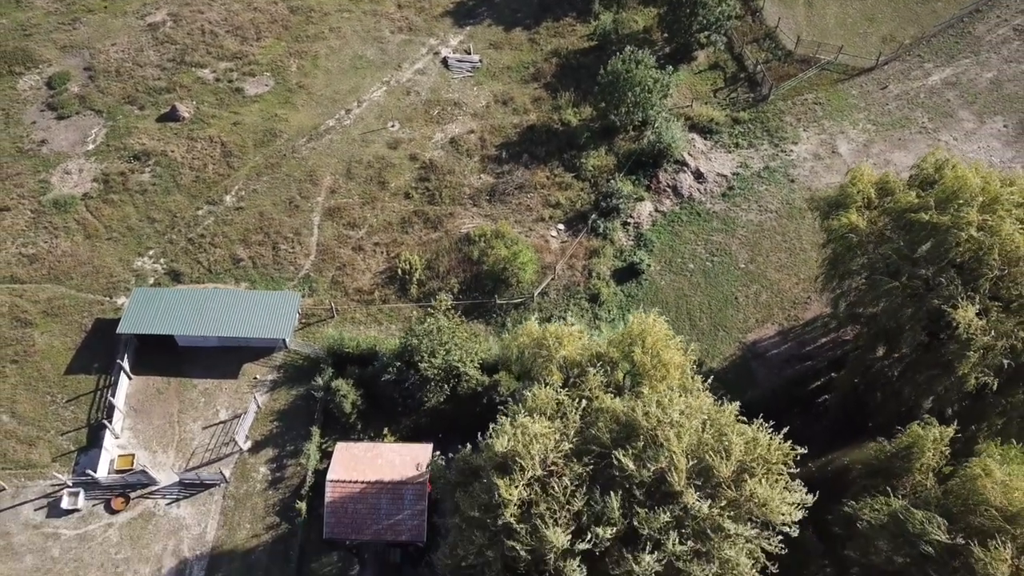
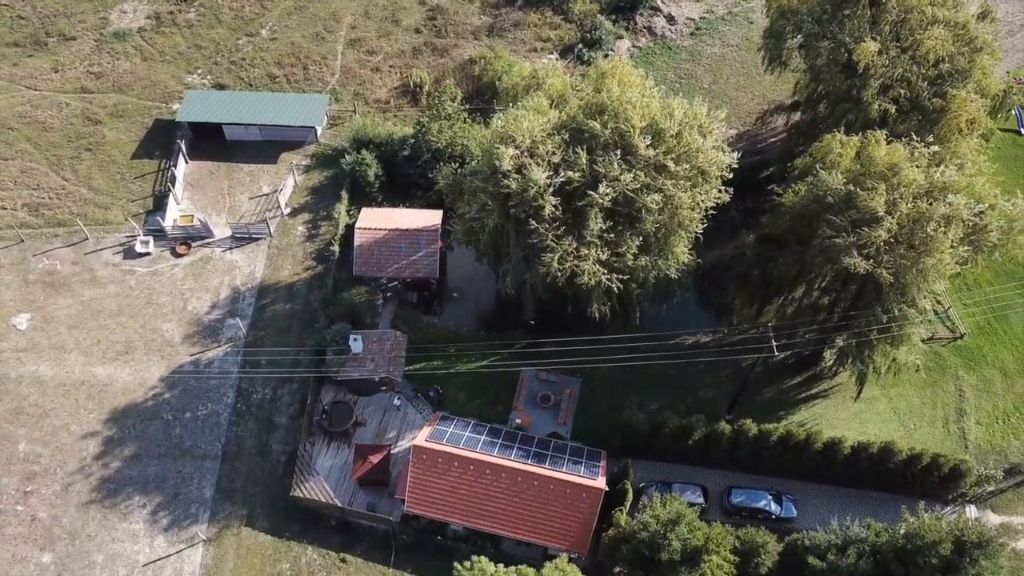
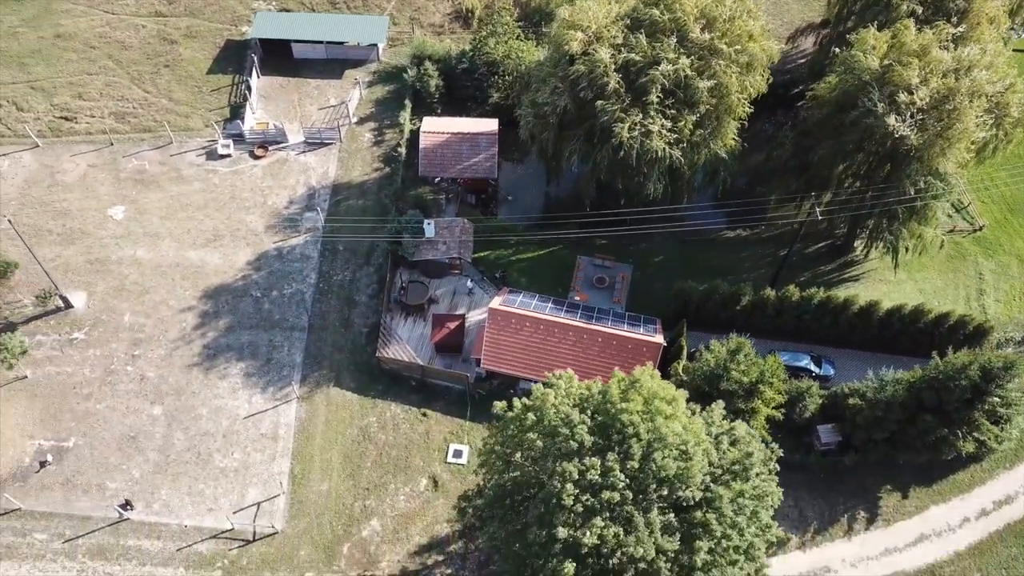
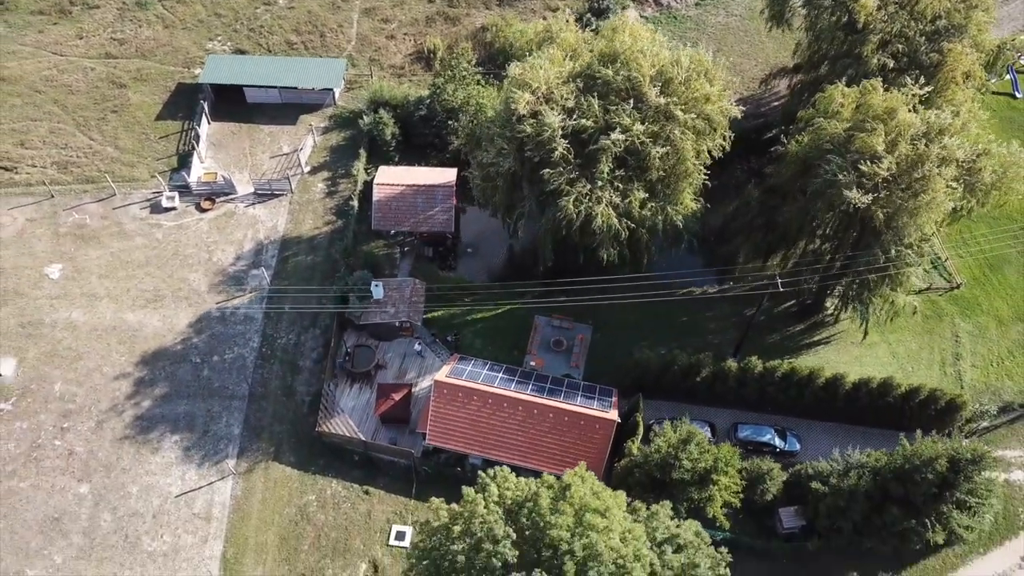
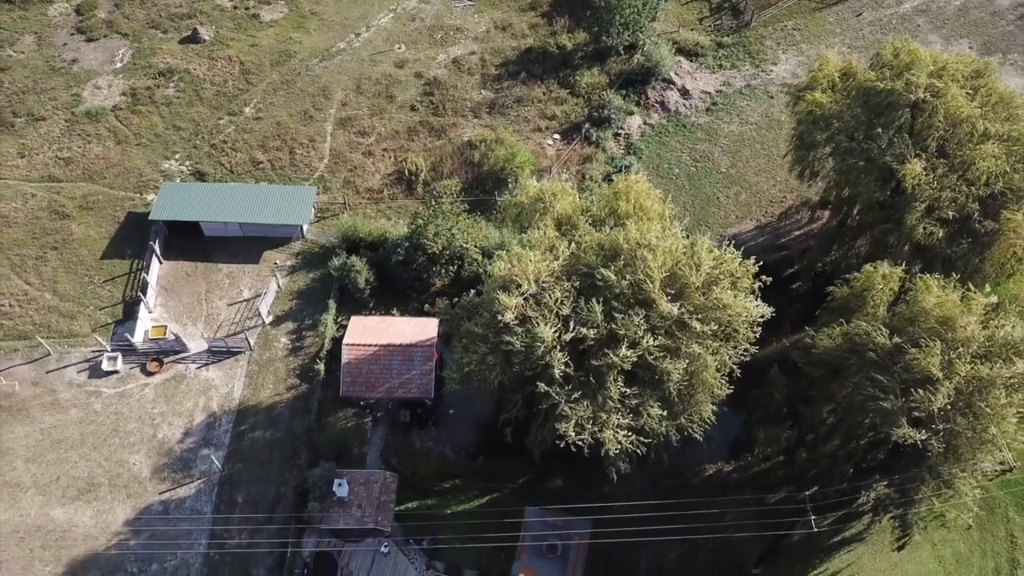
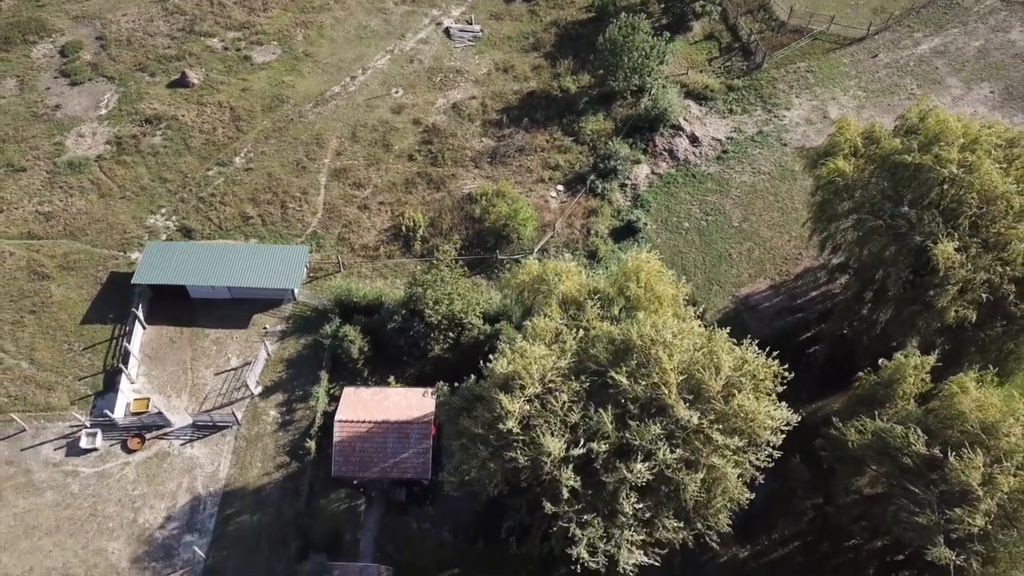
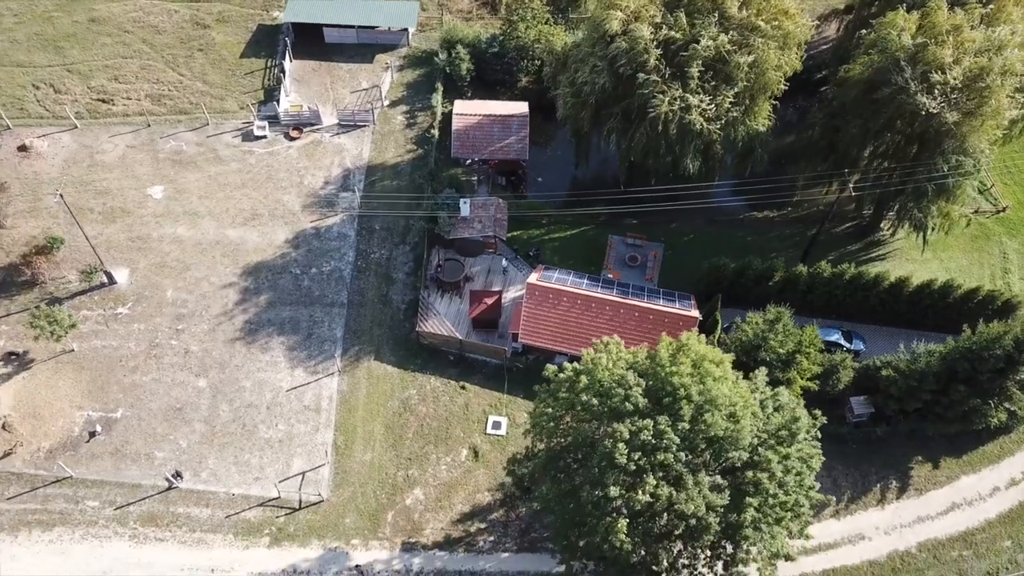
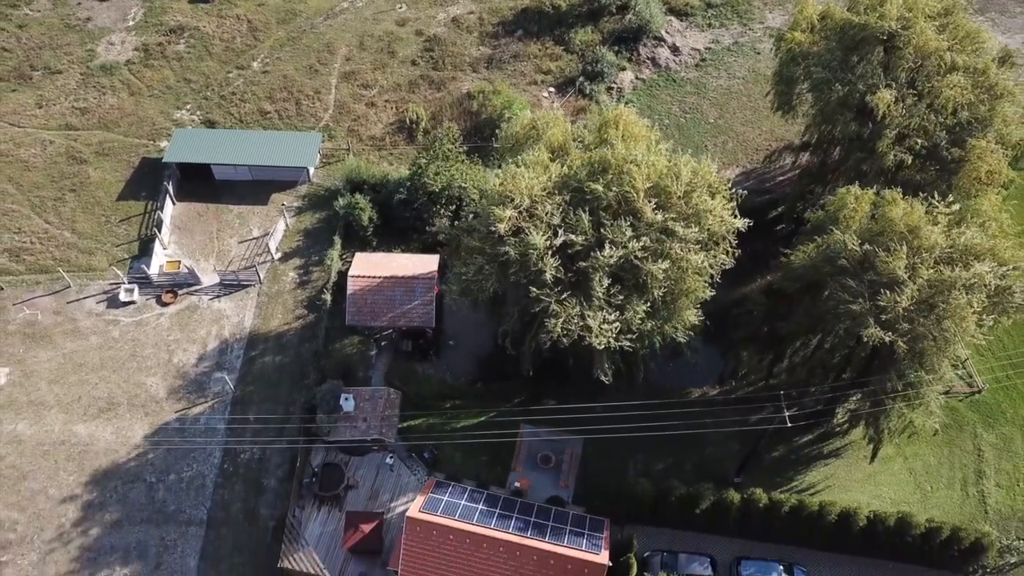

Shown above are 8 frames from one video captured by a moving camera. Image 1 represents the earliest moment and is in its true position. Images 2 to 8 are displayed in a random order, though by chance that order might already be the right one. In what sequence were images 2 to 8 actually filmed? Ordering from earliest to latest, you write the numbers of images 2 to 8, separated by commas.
6, 5, 8, 2, 4, 3, 7
